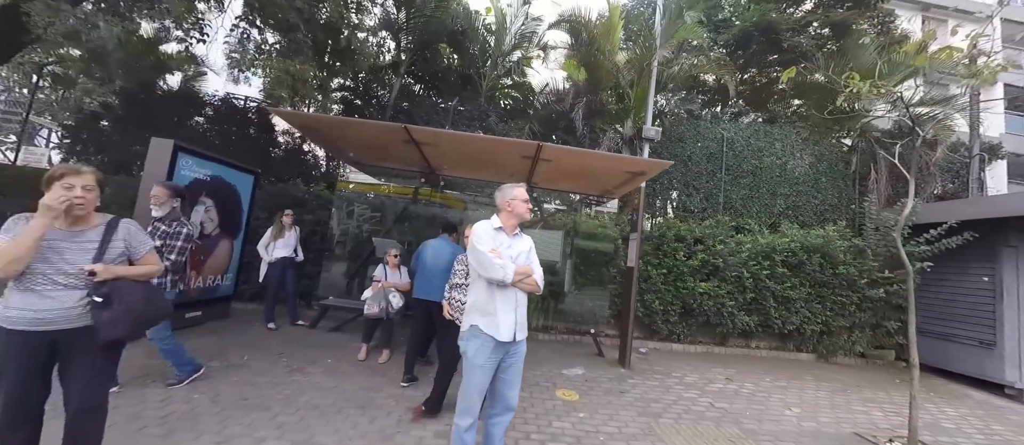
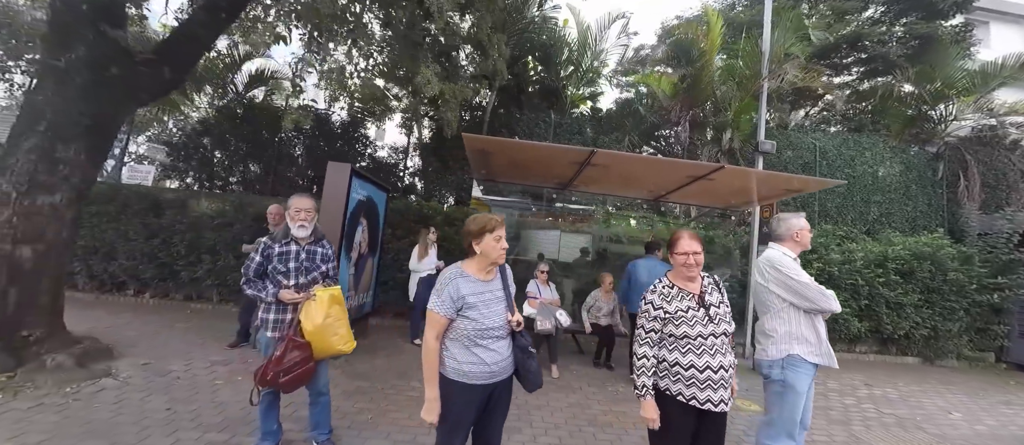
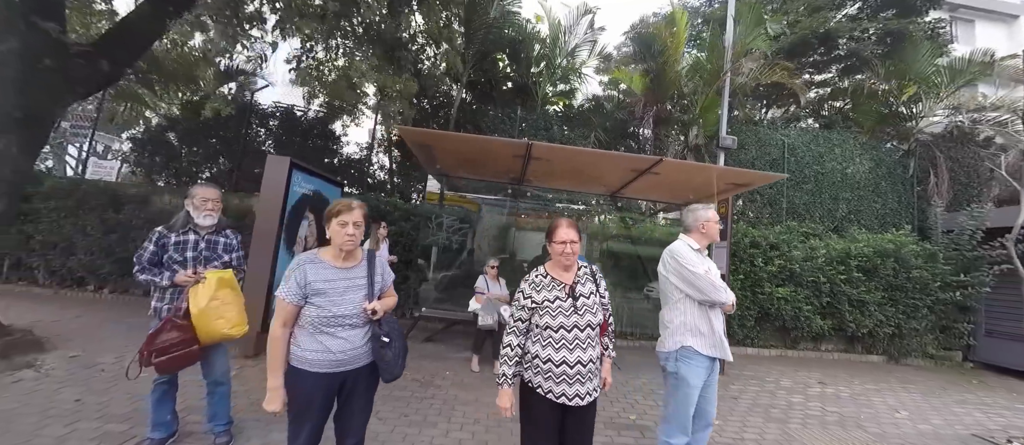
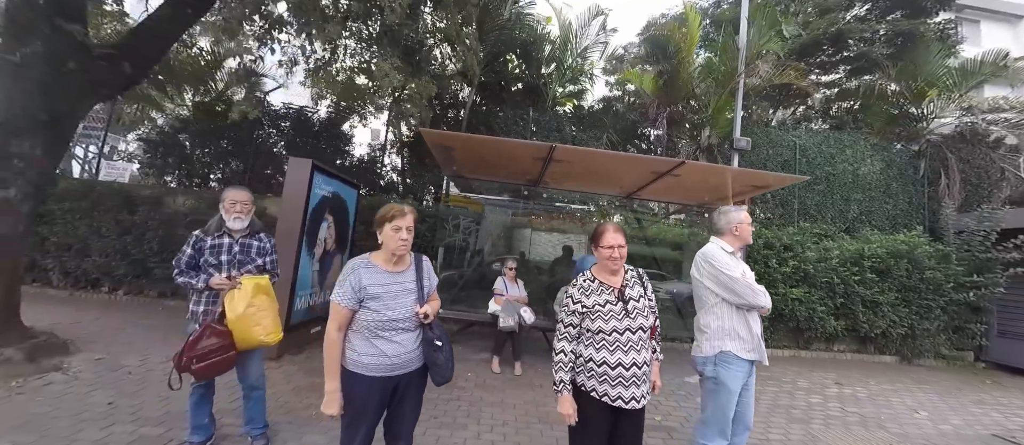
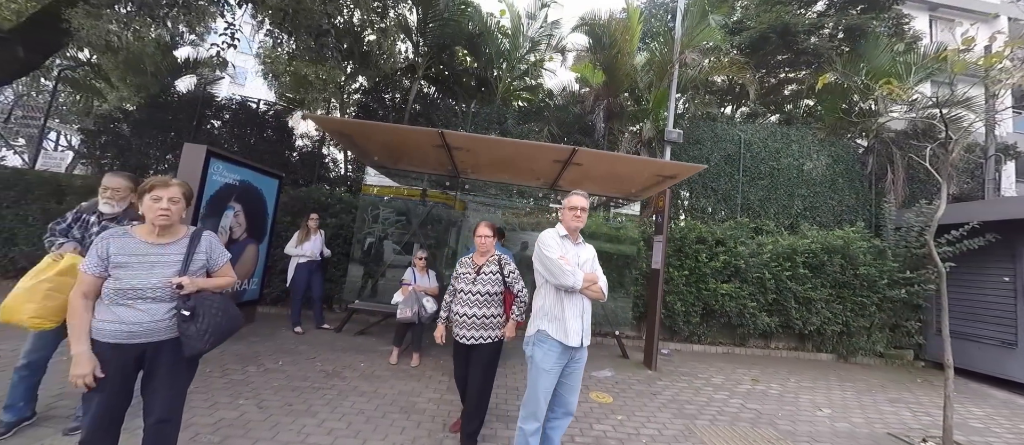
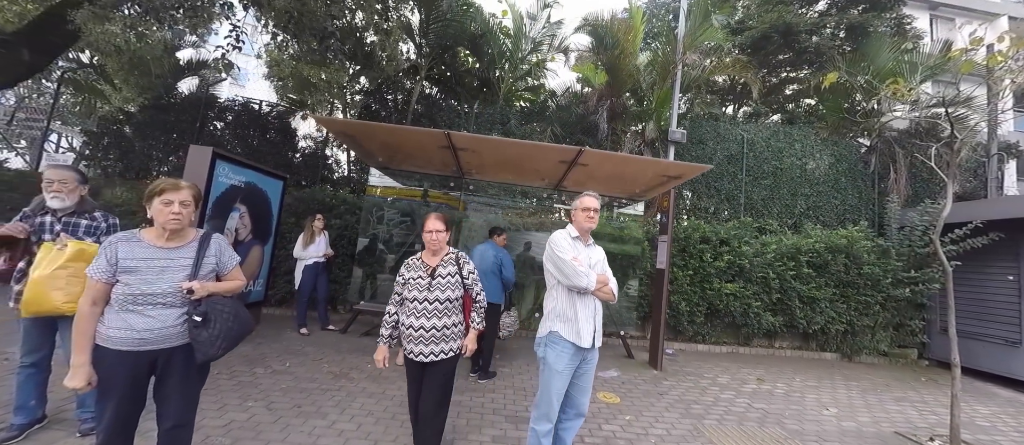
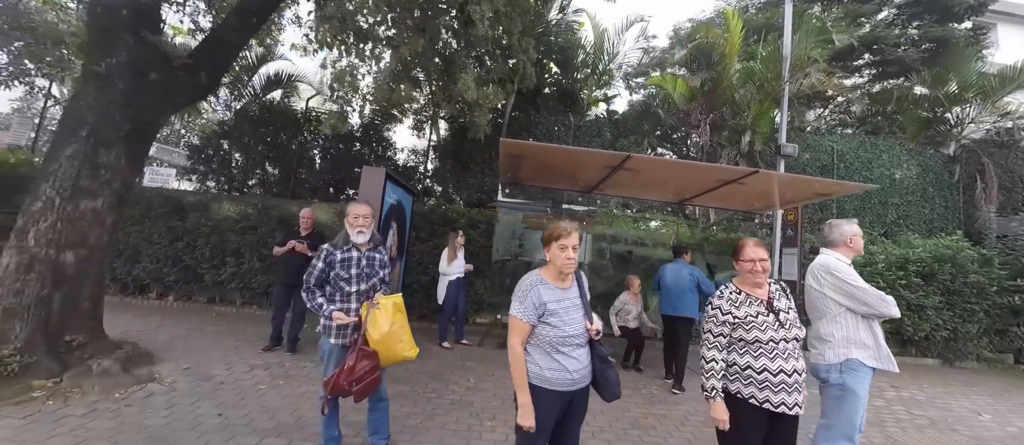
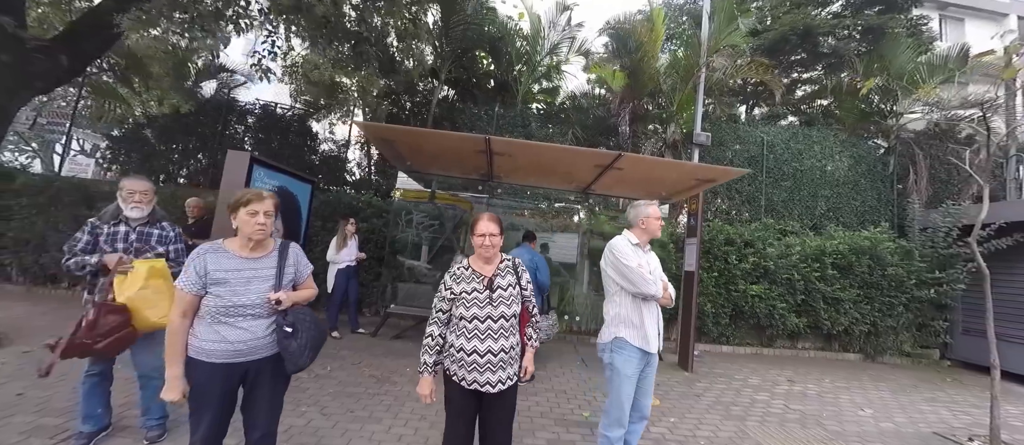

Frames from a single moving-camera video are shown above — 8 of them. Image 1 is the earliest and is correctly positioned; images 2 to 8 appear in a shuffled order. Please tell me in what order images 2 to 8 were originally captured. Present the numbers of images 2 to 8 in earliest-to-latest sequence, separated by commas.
5, 6, 8, 3, 4, 2, 7
